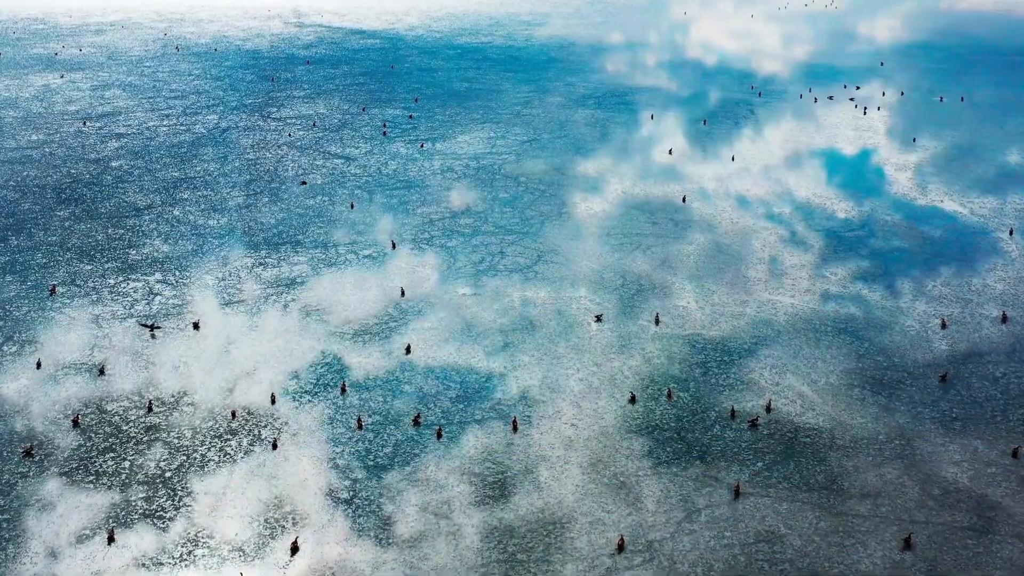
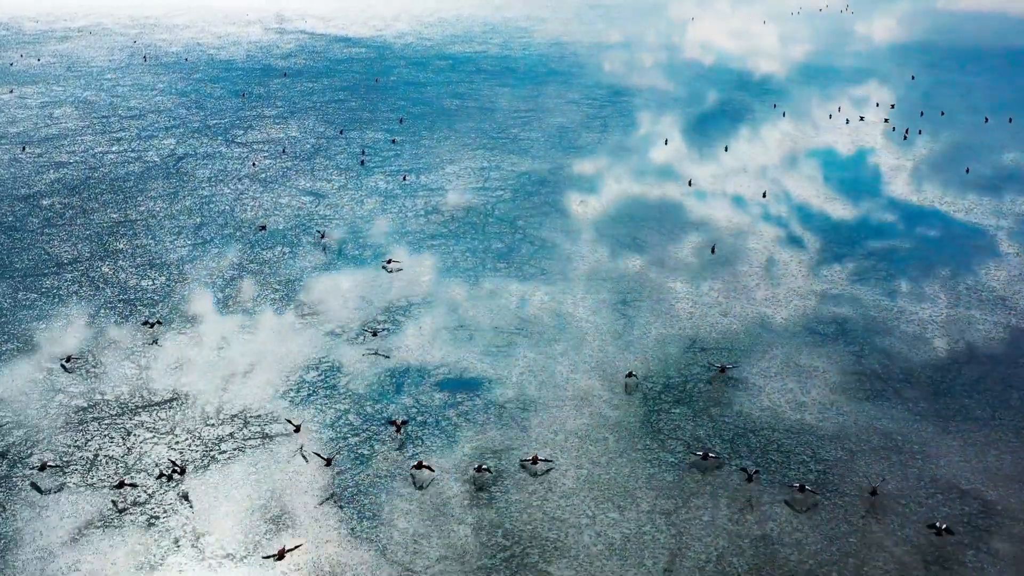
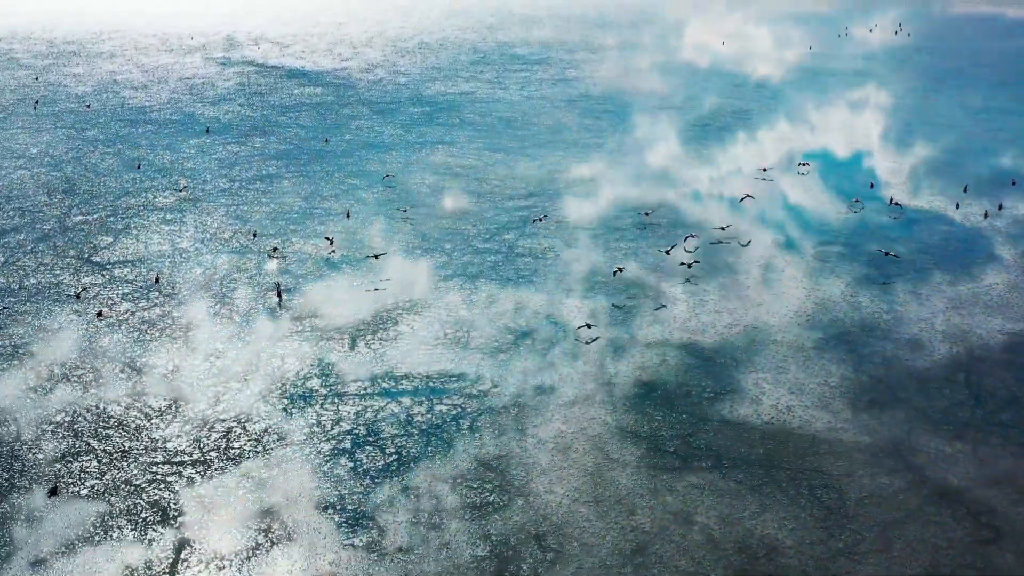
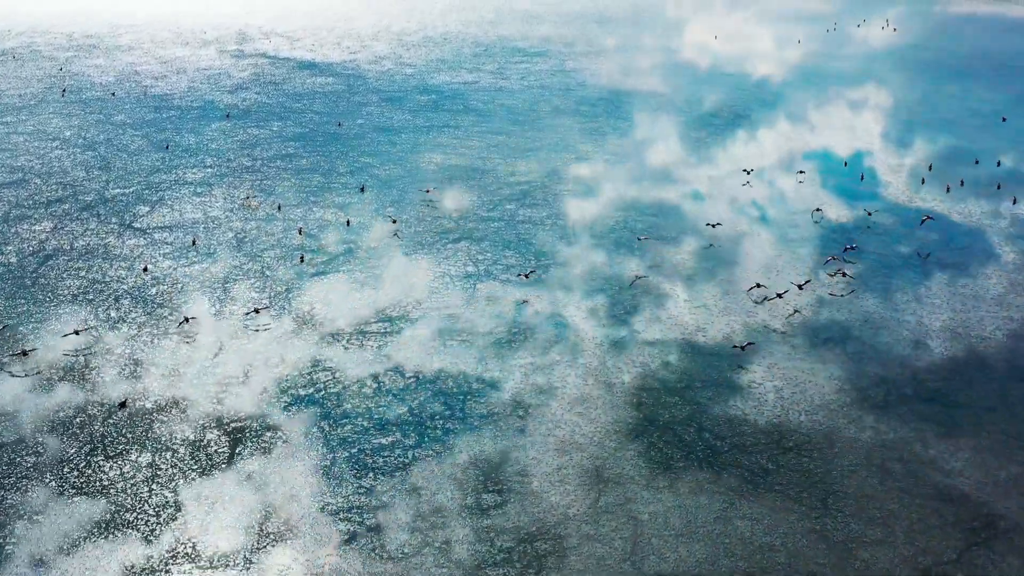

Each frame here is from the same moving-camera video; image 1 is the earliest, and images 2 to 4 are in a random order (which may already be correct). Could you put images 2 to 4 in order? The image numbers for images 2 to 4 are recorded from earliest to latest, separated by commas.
2, 4, 3
